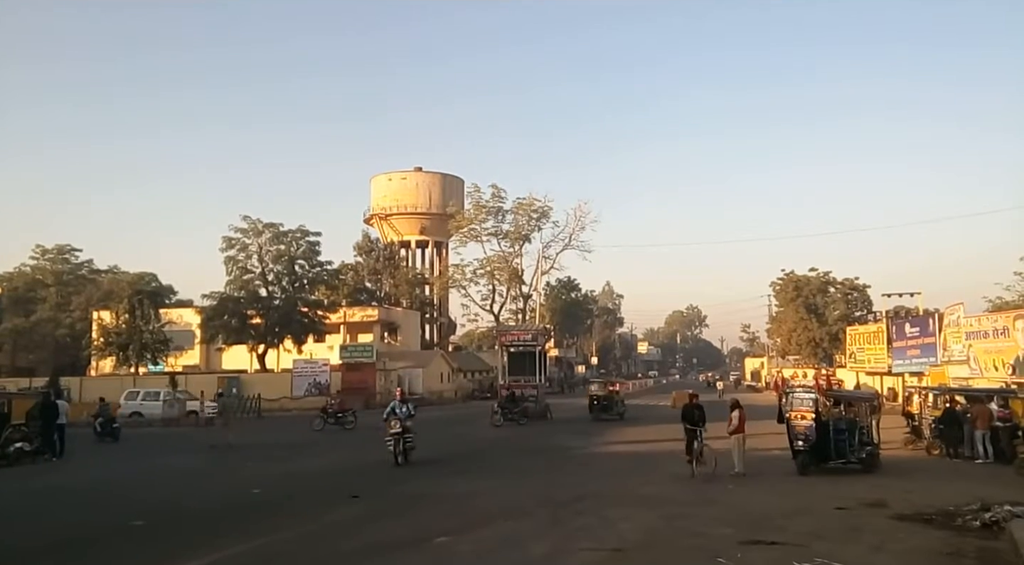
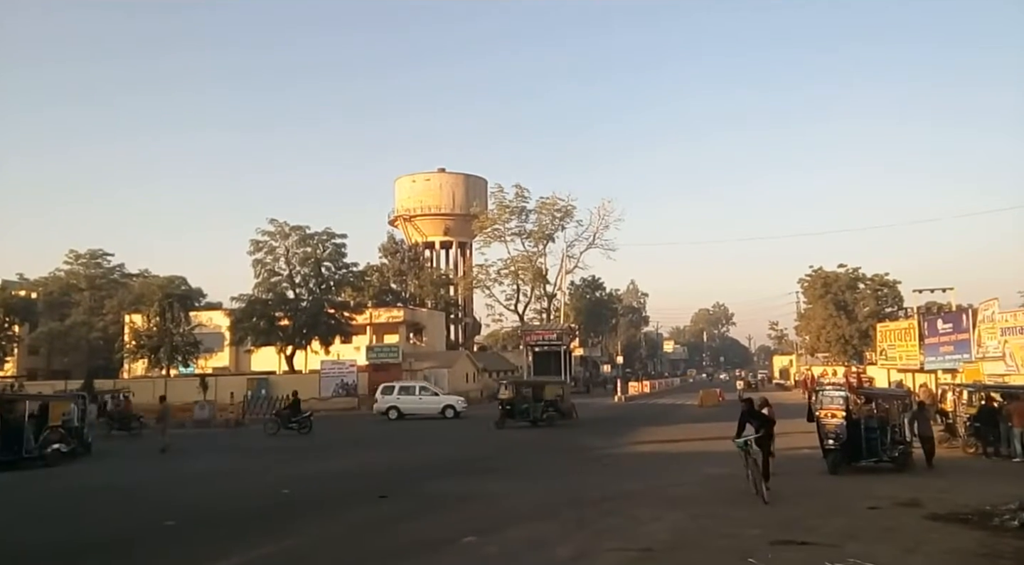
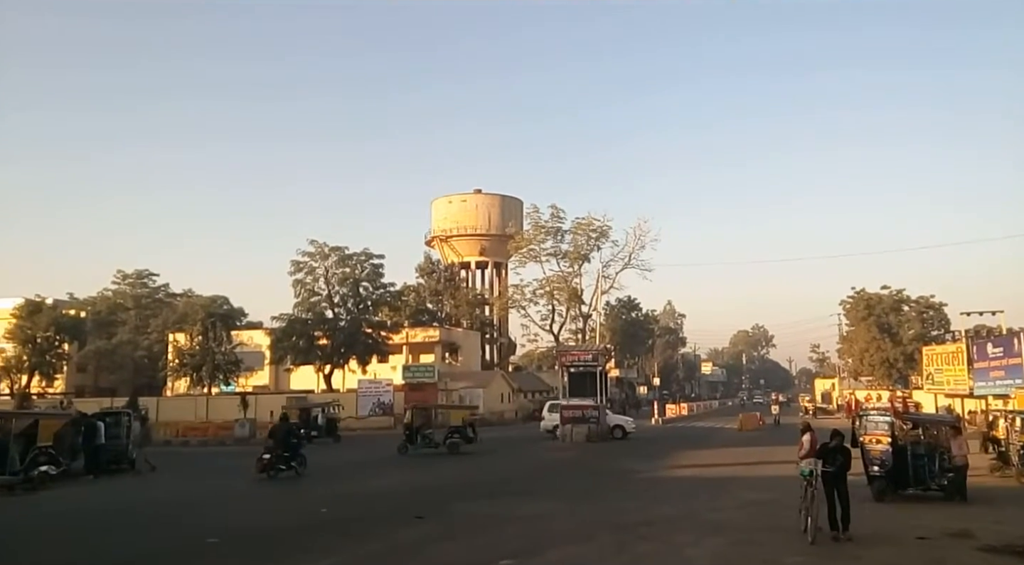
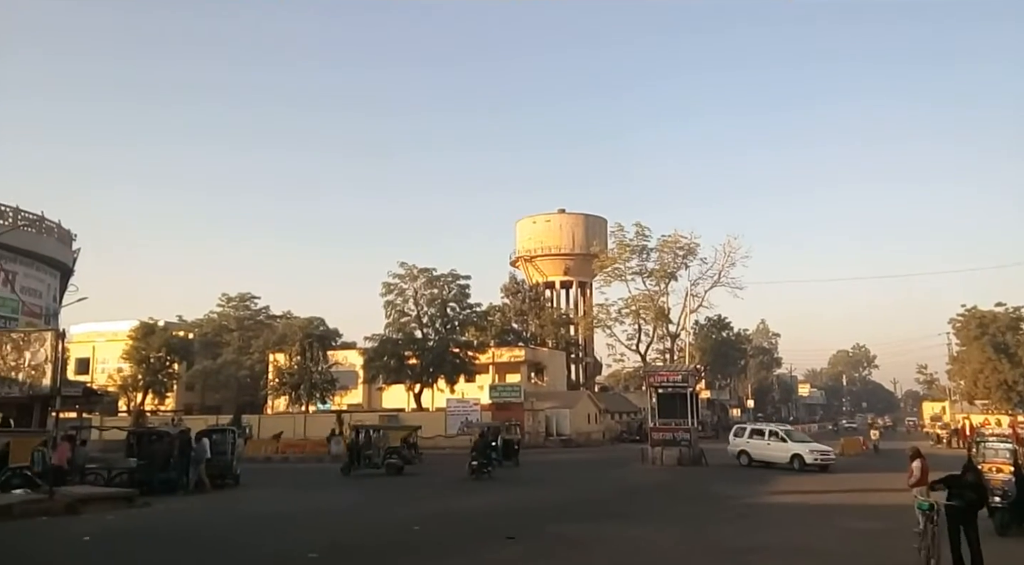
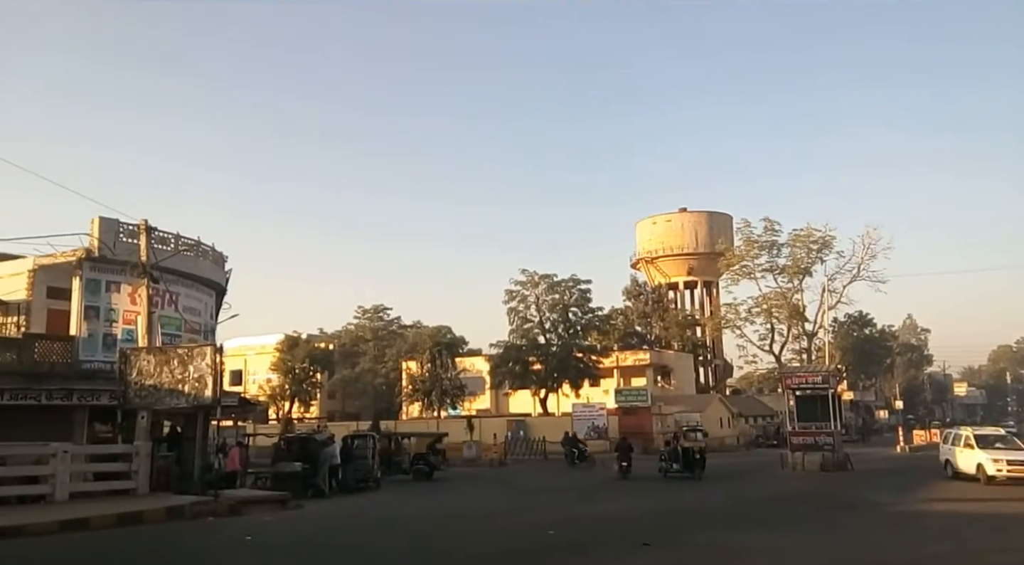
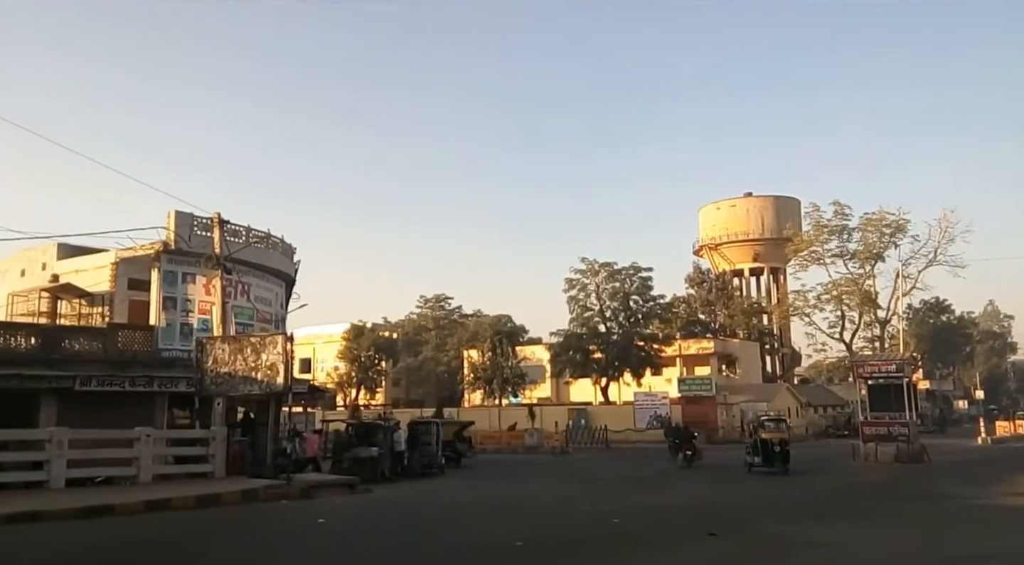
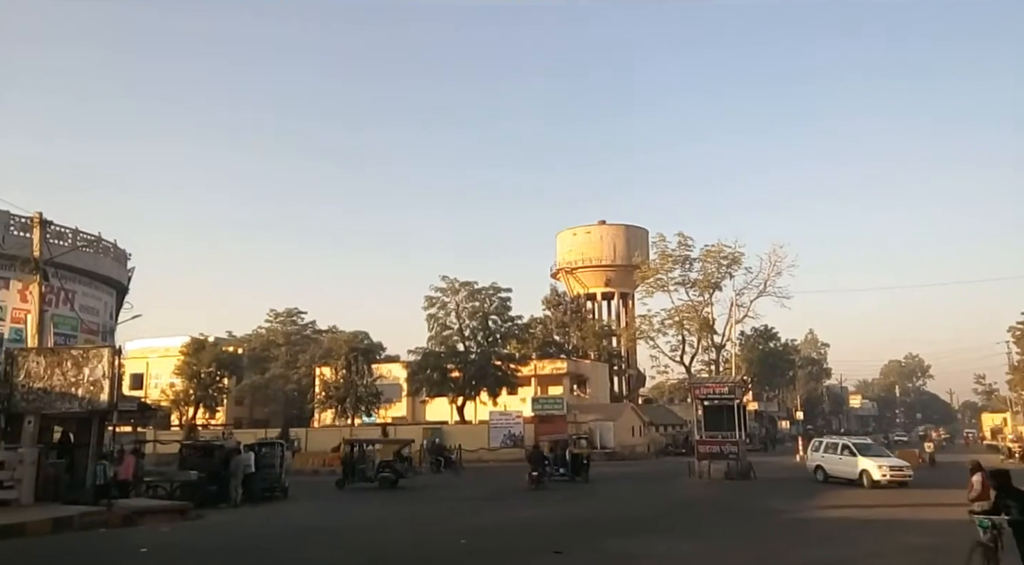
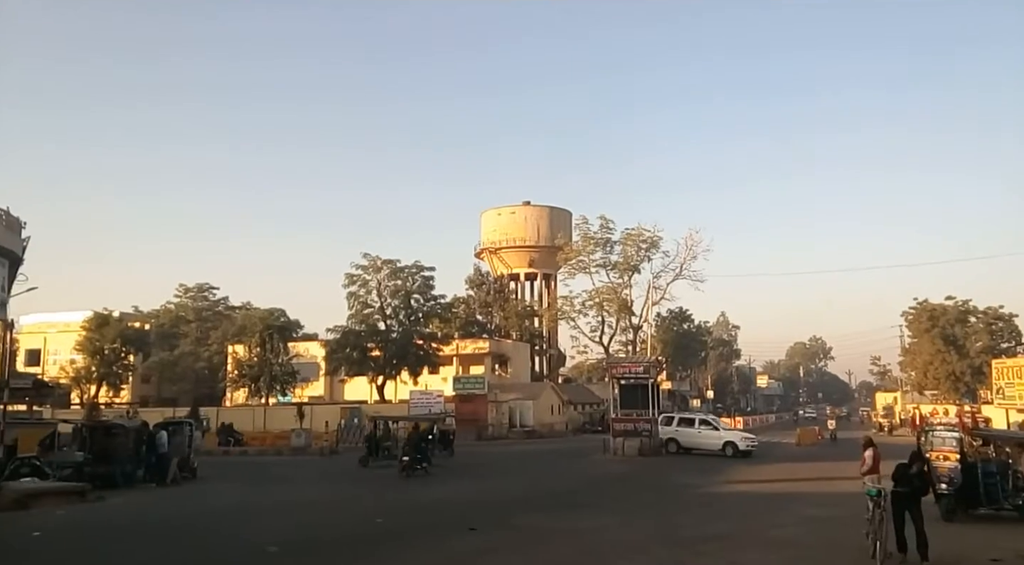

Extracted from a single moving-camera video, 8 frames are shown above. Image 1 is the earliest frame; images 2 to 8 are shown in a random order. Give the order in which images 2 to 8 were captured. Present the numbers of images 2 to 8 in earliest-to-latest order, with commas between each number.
2, 3, 8, 4, 7, 5, 6
